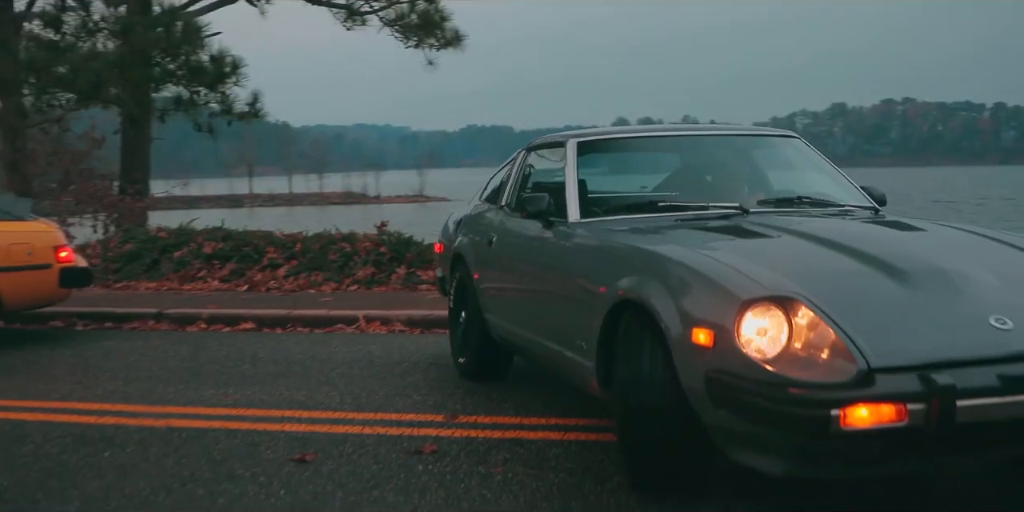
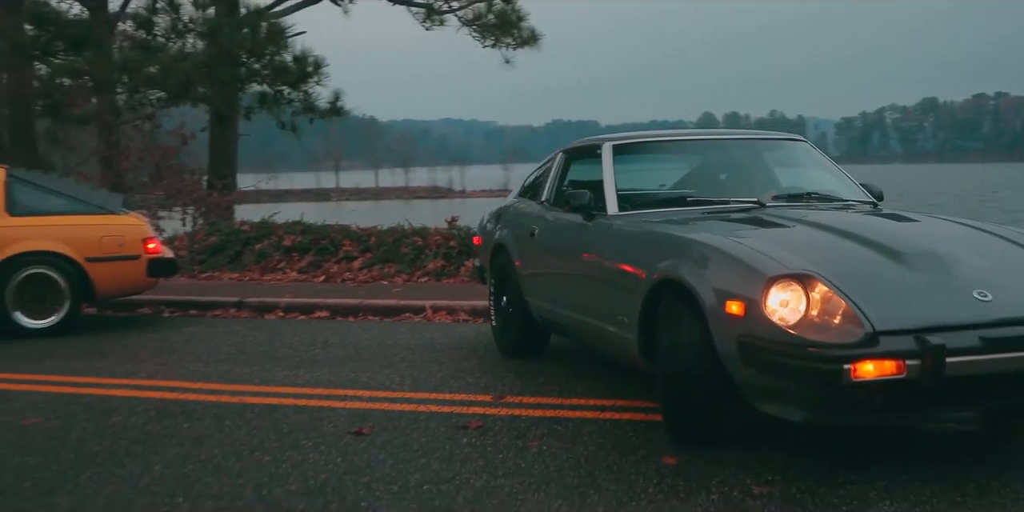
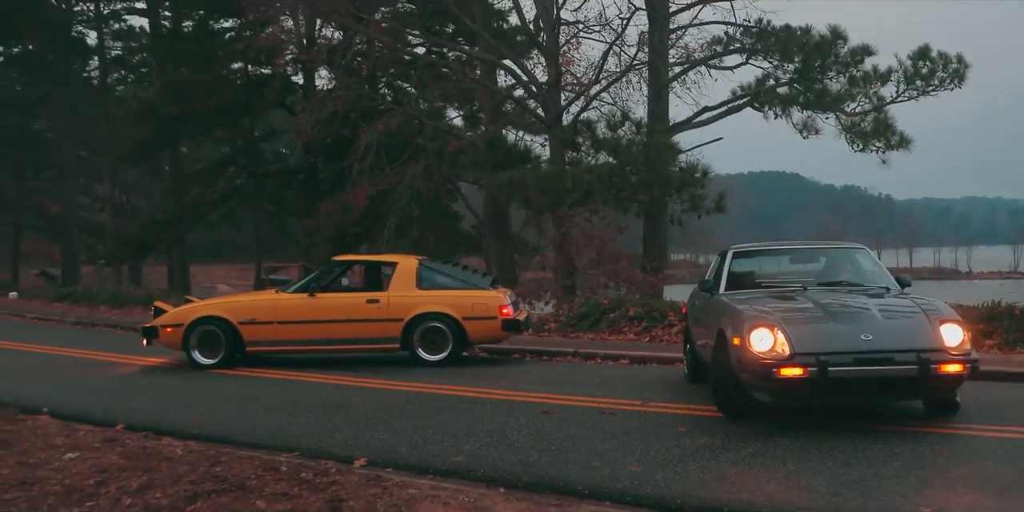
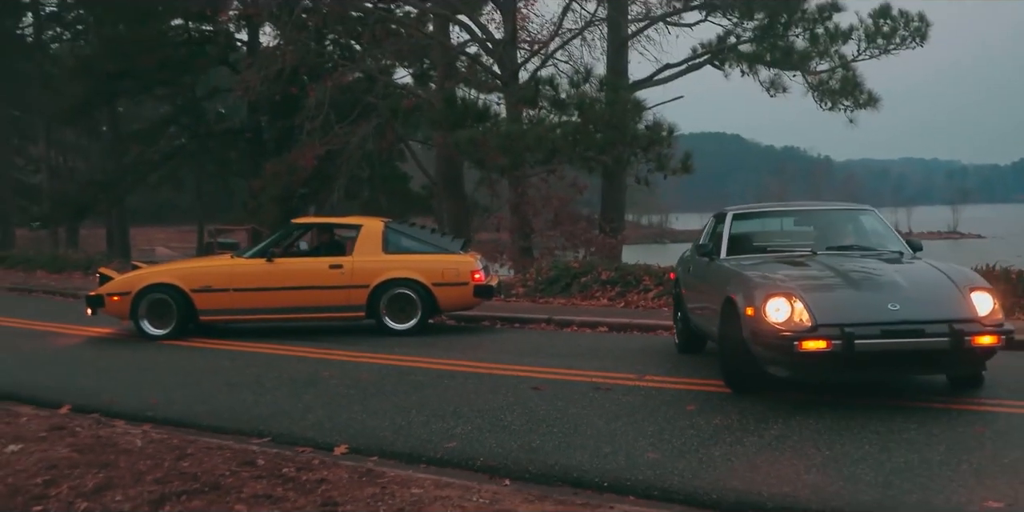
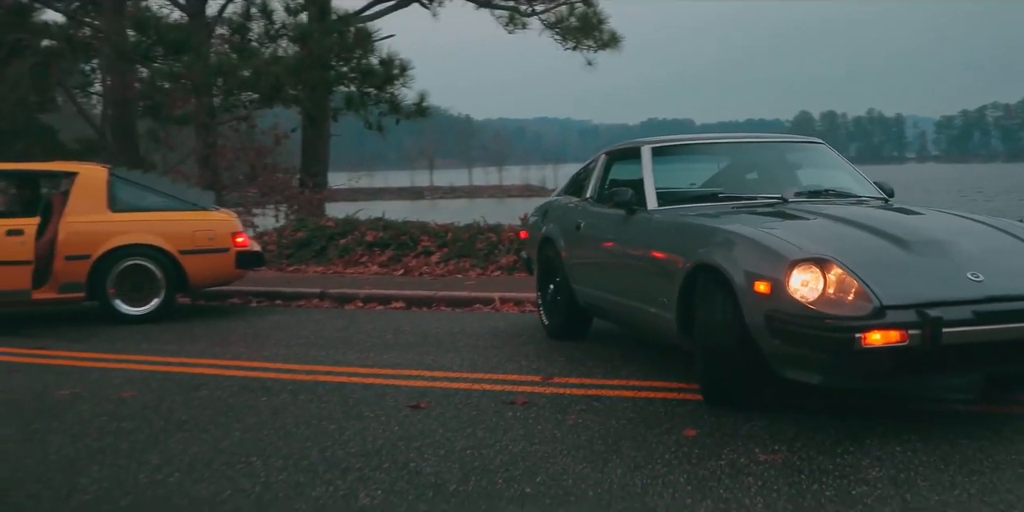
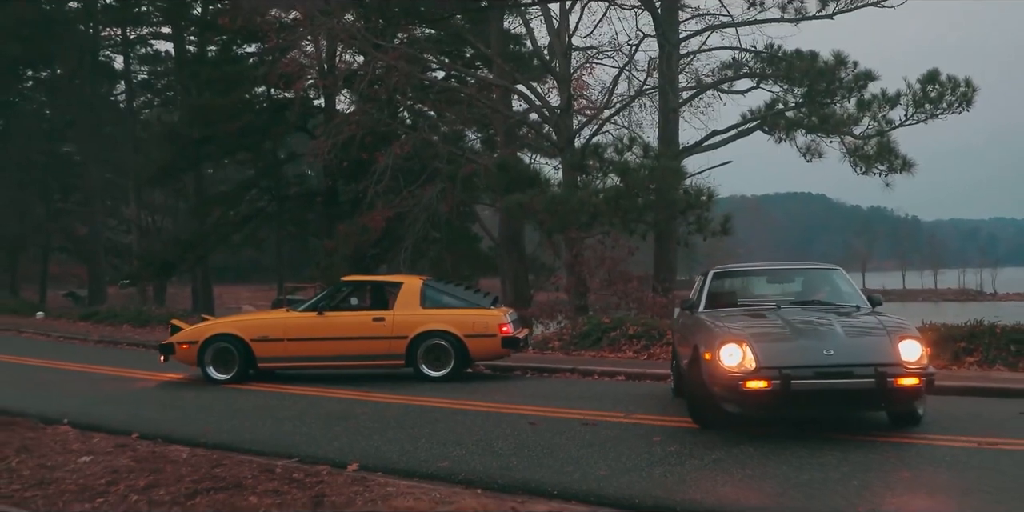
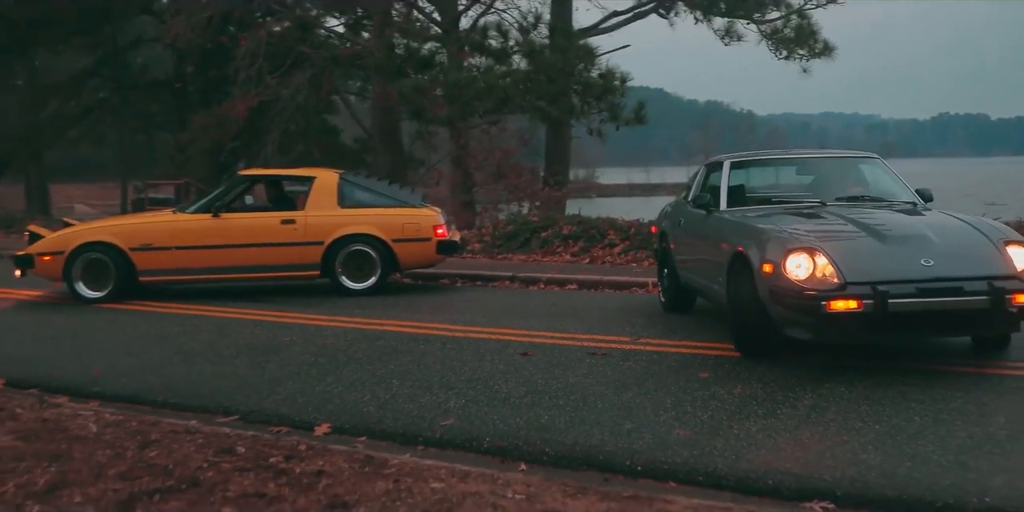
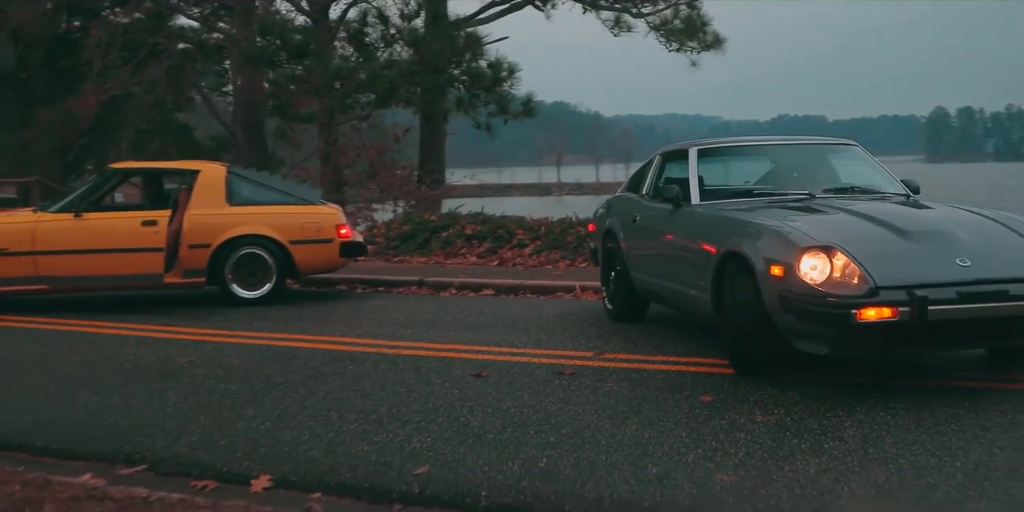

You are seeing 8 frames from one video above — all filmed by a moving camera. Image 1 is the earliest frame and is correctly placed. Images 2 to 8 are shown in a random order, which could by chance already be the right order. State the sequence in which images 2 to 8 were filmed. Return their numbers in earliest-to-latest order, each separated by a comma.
2, 5, 8, 7, 4, 3, 6
